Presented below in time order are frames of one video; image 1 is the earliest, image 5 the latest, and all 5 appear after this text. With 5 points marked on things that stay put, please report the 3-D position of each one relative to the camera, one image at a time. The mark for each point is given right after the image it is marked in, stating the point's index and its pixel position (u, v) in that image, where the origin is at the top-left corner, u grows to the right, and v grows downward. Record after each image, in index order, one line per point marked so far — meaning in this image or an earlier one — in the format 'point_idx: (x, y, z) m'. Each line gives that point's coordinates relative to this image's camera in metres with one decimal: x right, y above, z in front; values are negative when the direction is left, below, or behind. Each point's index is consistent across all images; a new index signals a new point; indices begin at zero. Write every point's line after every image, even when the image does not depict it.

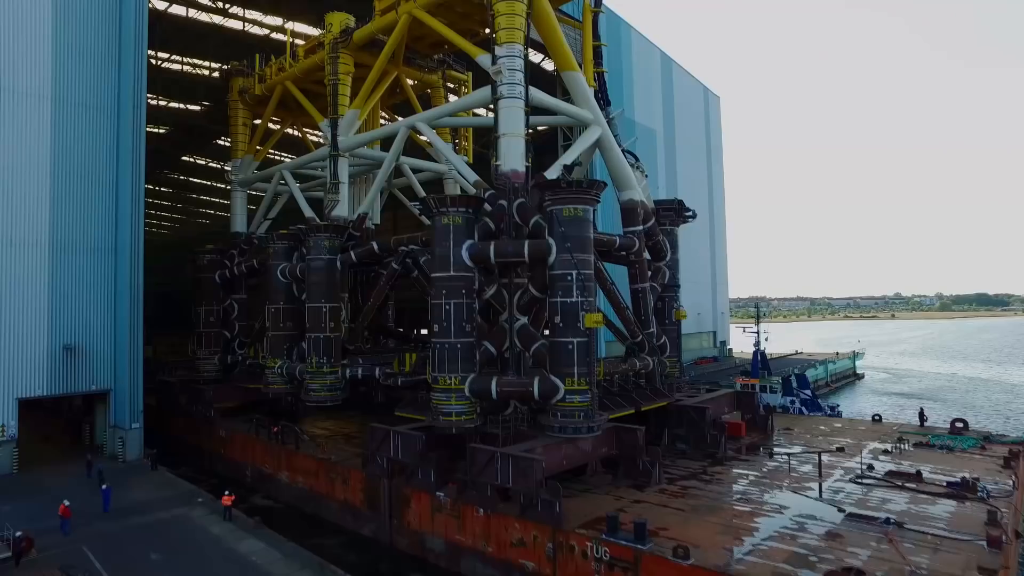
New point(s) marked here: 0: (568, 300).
0: (+1.5, -0.3, +16.6) m
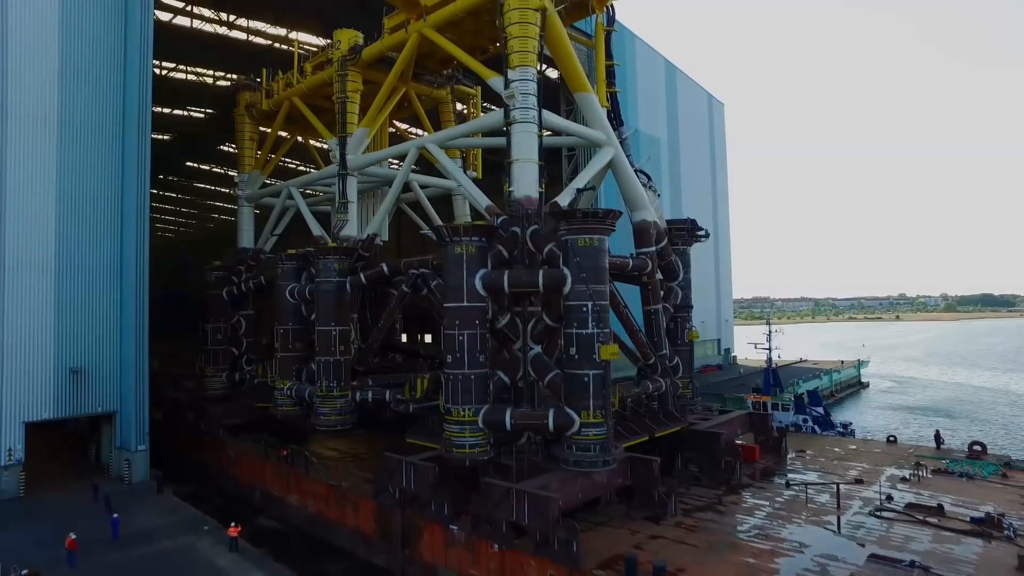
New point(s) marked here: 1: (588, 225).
0: (+1.9, -1.1, +16.4) m
1: (+2.0, +1.6, +16.4) m
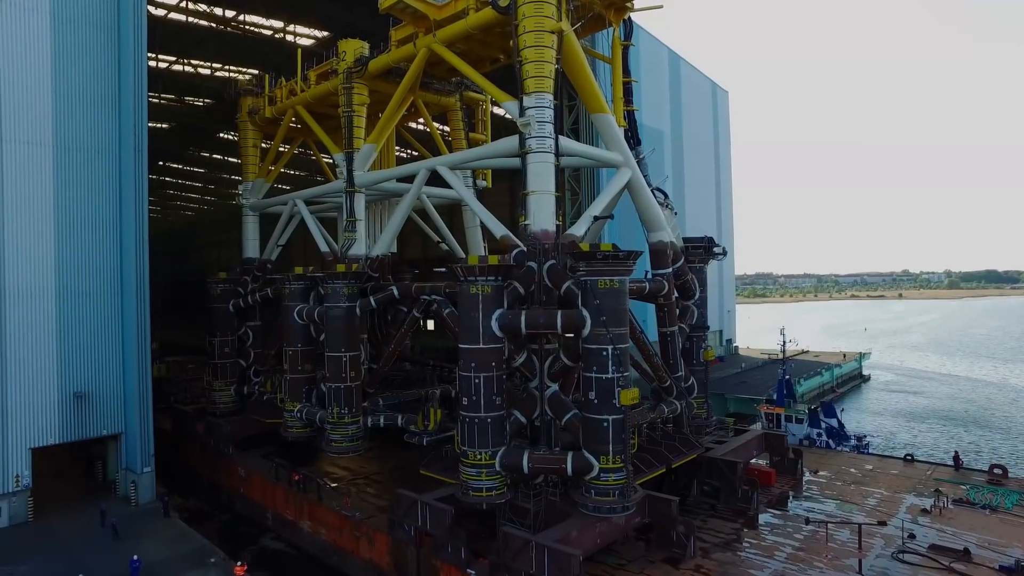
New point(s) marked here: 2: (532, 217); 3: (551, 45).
0: (+2.3, -2.2, +15.9) m
1: (+2.4, +0.5, +15.8) m
2: (+0.6, +2.0, +17.5) m
3: (+1.1, +6.9, +17.7) m
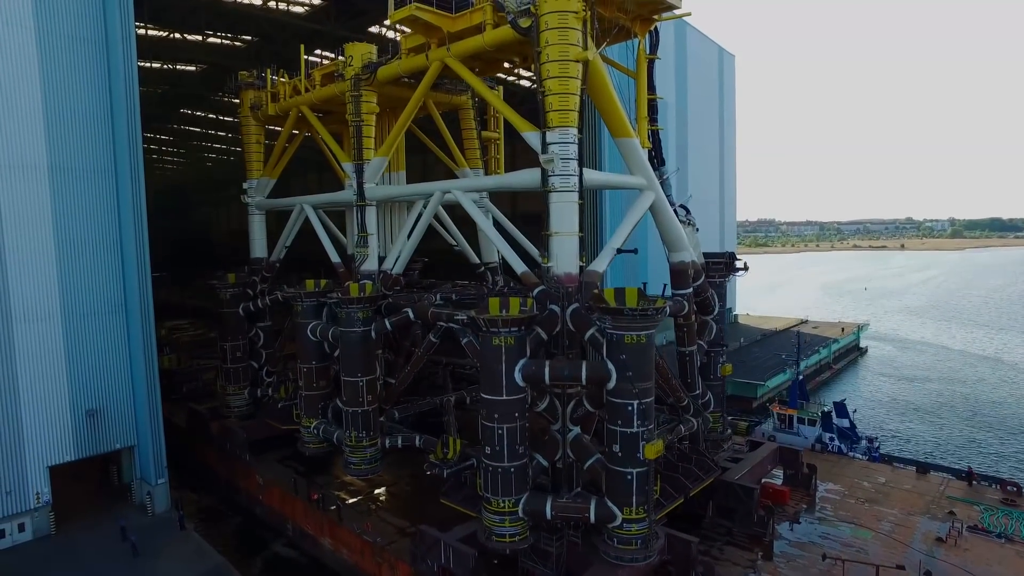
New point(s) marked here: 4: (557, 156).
0: (+2.9, -3.5, +15.7) m
1: (+3.0, -0.8, +15.4) m
2: (+1.2, +0.8, +17.0) m
3: (+1.7, +5.7, +16.7) m
4: (+1.2, +3.5, +16.8) m
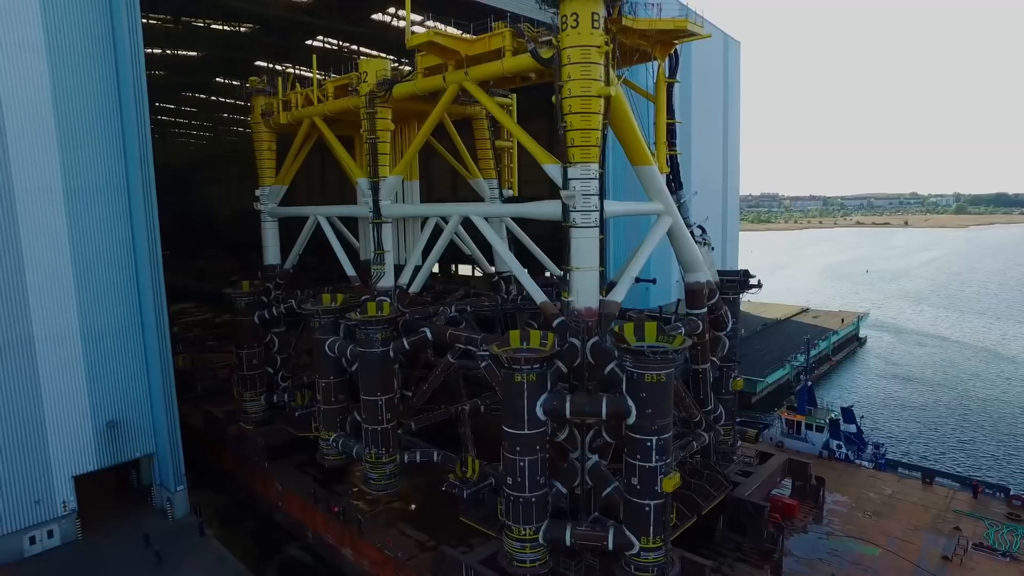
0: (+3.5, -4.5, +16.1) m
1: (+3.6, -1.8, +15.6) m
2: (+1.7, -0.1, +17.2) m
3: (+2.3, +4.7, +16.6) m
4: (+1.8, +2.6, +16.9) m
